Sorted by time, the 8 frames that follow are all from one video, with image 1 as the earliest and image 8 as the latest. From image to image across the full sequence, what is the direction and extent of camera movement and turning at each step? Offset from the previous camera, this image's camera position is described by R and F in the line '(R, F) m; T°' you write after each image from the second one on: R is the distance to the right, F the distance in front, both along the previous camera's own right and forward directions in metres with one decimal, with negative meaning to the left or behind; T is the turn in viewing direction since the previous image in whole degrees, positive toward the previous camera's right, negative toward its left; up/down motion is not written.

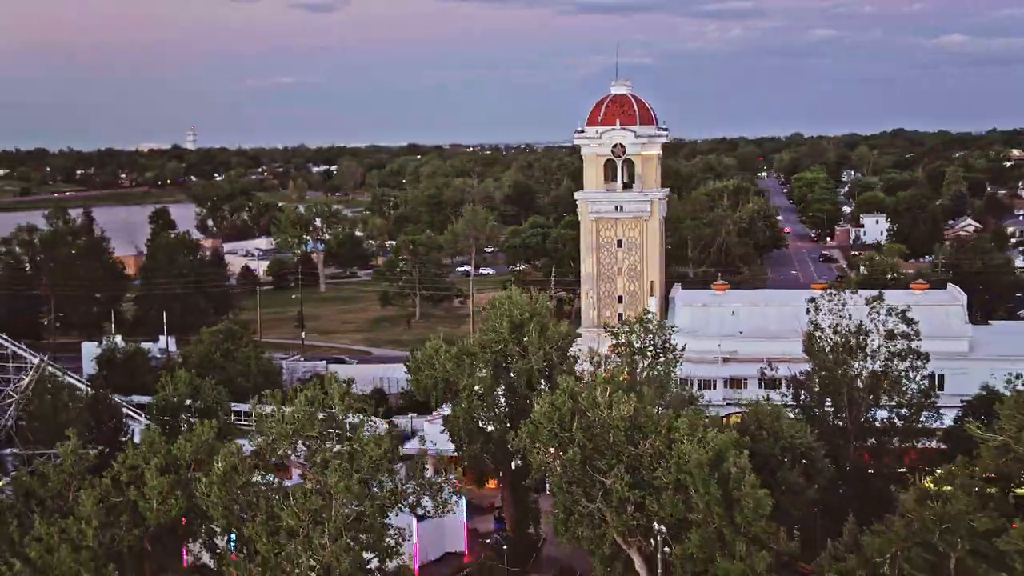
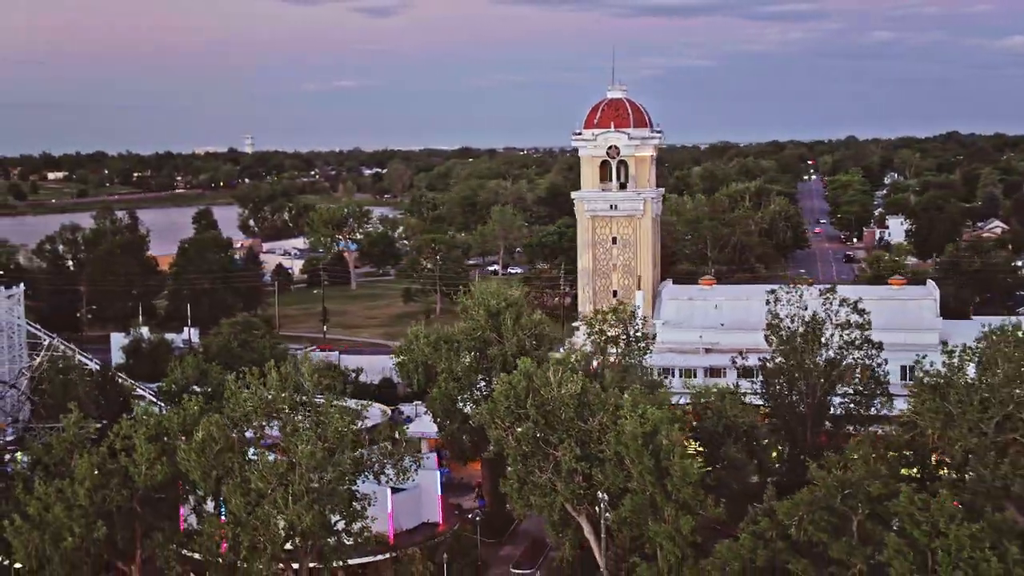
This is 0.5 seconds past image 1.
(+1.8, -2.3) m; -2°
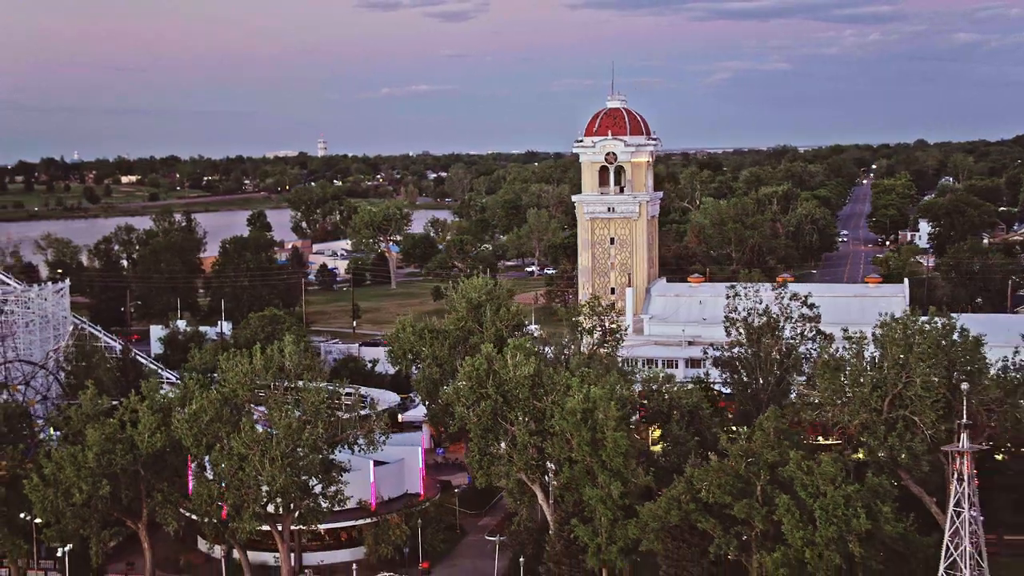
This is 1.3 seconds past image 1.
(+2.3, -3.2) m; -3°
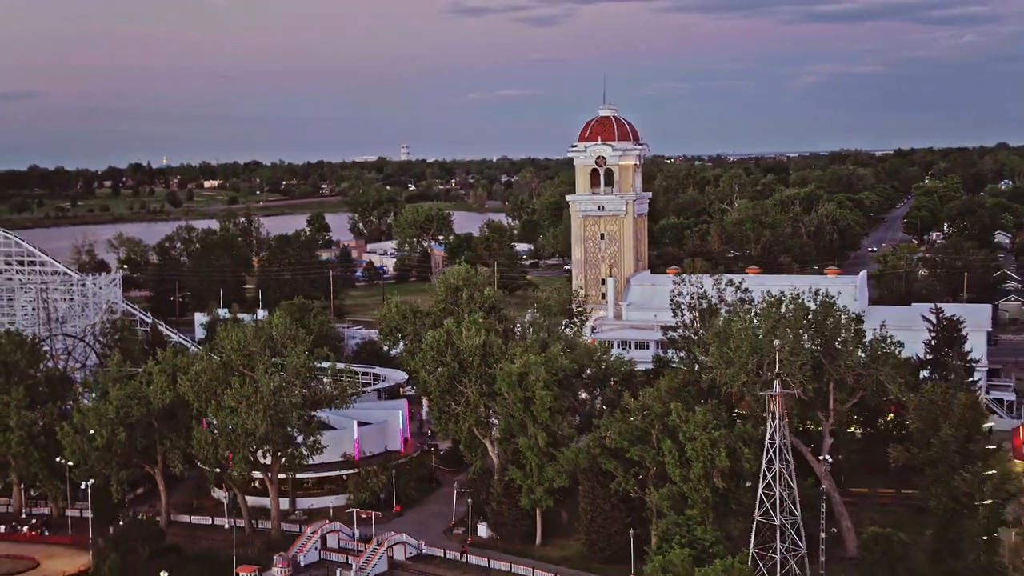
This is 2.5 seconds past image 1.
(+3.2, -5.2) m; -3°
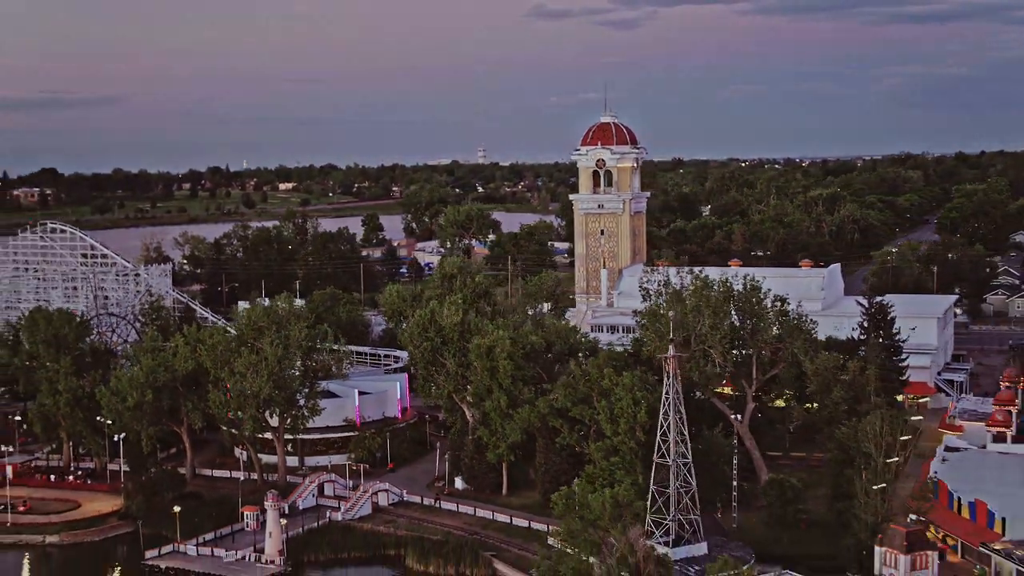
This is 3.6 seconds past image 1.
(+3.0, -5.2) m; -3°
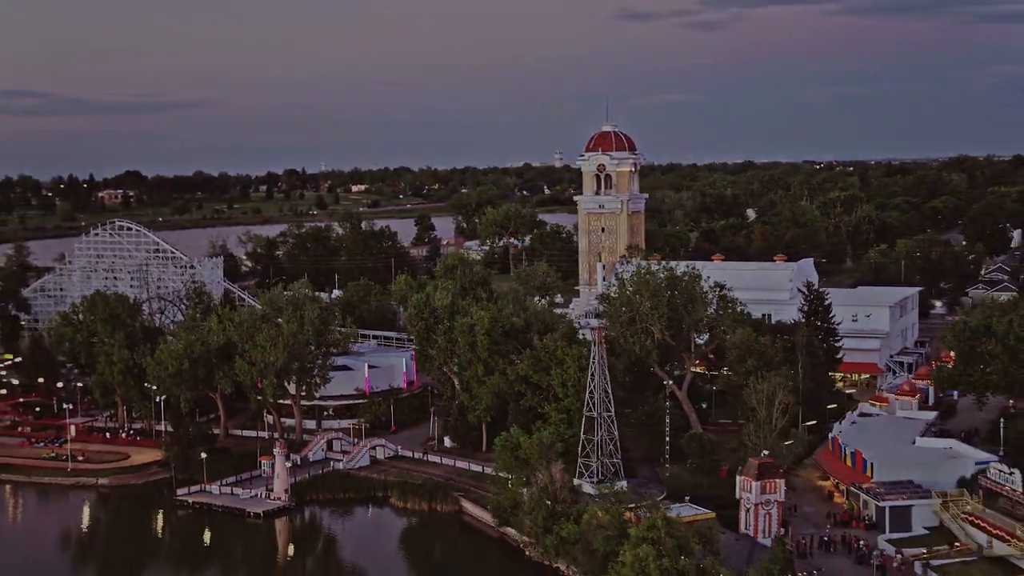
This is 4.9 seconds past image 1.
(+3.2, -6.7) m; -3°
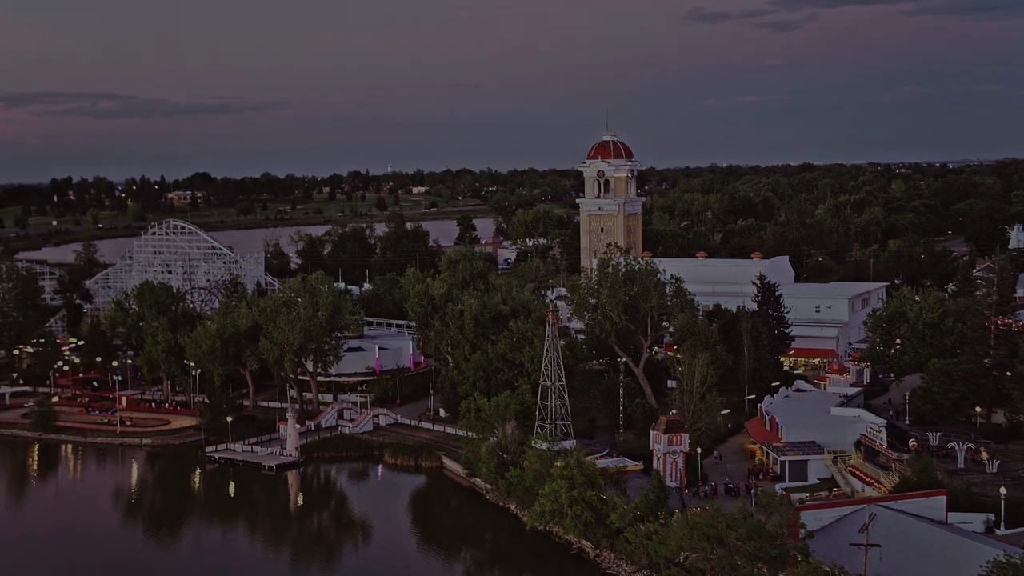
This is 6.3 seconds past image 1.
(+3.1, -7.0) m; -3°
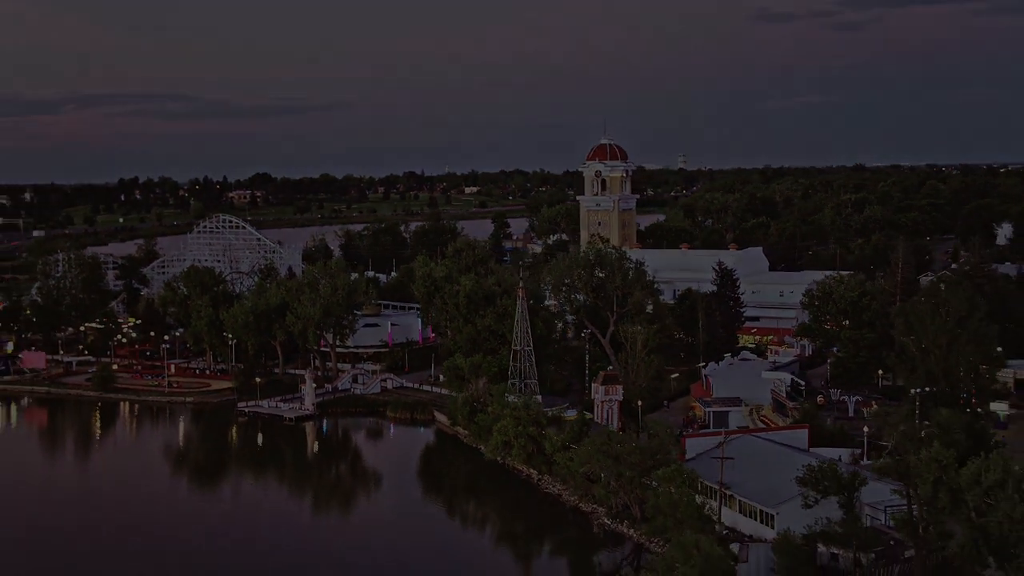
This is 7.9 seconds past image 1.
(+3.2, -8.6) m; -3°
